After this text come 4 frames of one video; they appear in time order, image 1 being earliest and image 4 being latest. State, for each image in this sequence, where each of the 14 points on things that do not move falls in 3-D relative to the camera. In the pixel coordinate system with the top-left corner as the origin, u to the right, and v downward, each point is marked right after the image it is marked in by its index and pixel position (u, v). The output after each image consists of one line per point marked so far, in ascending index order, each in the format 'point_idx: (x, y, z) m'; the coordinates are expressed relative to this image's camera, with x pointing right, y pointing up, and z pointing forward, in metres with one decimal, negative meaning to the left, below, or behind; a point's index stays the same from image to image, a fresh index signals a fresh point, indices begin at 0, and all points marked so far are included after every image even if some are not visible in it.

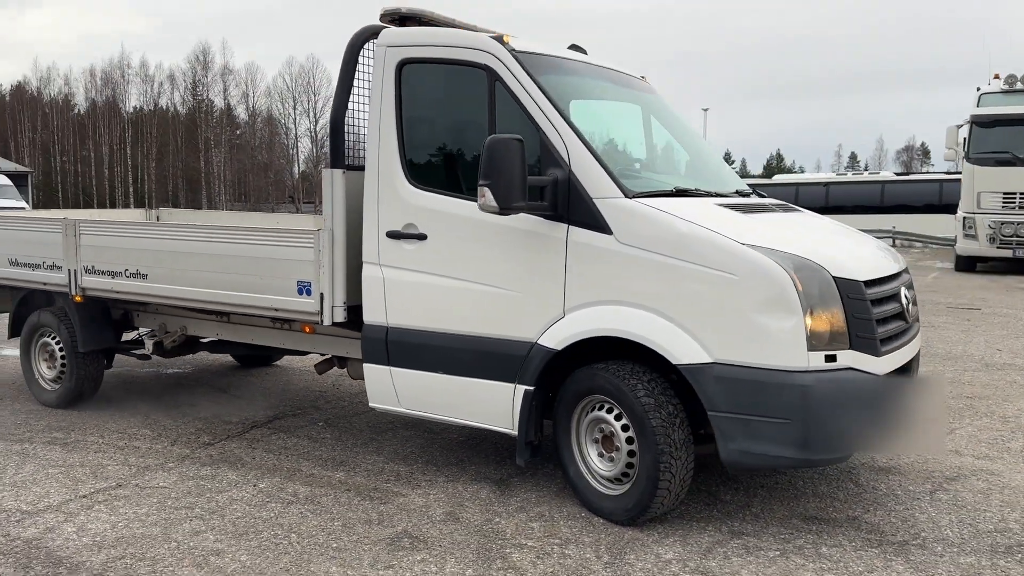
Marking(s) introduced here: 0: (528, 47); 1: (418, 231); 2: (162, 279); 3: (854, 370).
0: (0.0, +1.1, +4.2) m
1: (-0.4, +0.3, +4.0) m
2: (-2.0, 0.0, +5.0) m
3: (+1.3, -0.3, +3.4) m
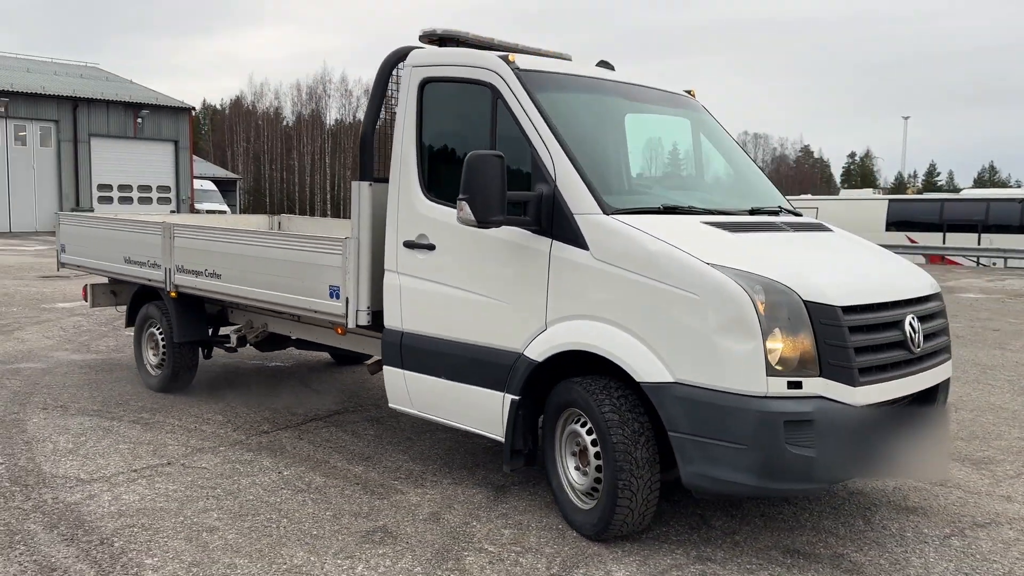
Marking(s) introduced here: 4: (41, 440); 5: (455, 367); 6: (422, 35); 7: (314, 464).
0: (+0.1, +1.0, +4.3) m
1: (-0.4, +0.2, +4.2) m
2: (-1.7, +0.1, +5.5) m
3: (+1.1, -0.4, +3.2) m
4: (-2.7, -0.9, +5.1) m
5: (-0.3, -0.4, +4.1) m
6: (-0.5, +1.3, +4.8) m
7: (-1.0, -0.9, +4.7) m
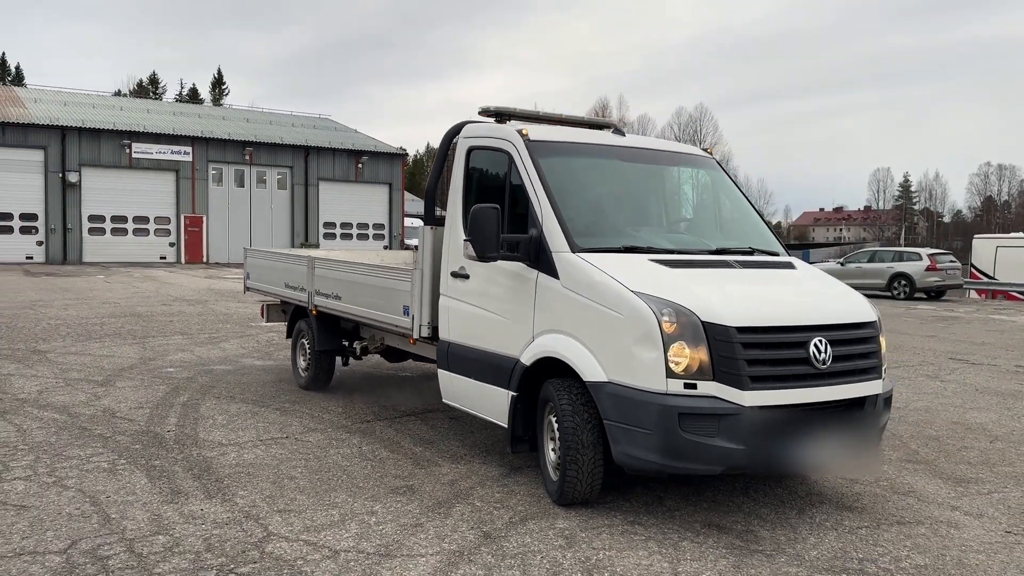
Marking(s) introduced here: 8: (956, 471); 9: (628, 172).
0: (+0.2, +0.9, +5.4) m
1: (-0.3, +0.1, +5.4) m
2: (-1.3, -0.1, +7.0) m
3: (+0.9, -0.5, +4.1) m
4: (-2.3, -1.0, +6.8) m
5: (-0.2, -0.5, +5.3) m
6: (-0.2, +1.2, +6.0) m
7: (-0.8, -1.0, +6.0) m
8: (+2.8, -1.1, +5.6) m
9: (+0.7, +0.7, +5.5) m
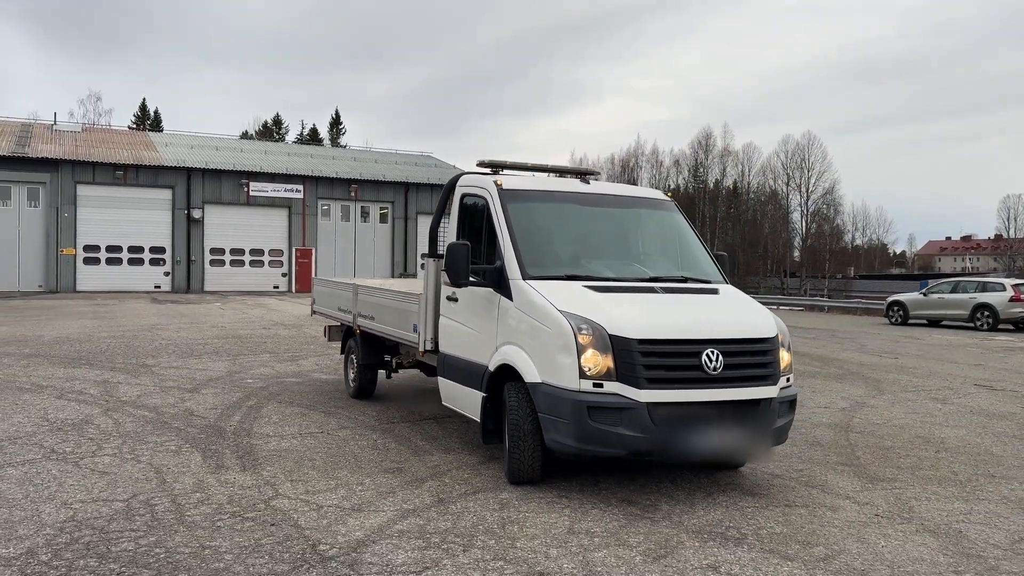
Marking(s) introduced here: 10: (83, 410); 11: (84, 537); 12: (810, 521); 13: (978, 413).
0: (+0.1, +0.8, +6.6) m
1: (-0.4, -0.1, +6.7) m
2: (-1.2, -0.3, +8.3) m
3: (+0.6, -0.6, +5.2) m
4: (-2.3, -1.2, +8.2) m
5: (-0.4, -0.6, +6.5) m
6: (-0.3, +1.0, +7.3) m
7: (-0.9, -1.2, +7.3) m
8: (+2.6, -1.3, +6.4) m
9: (+0.5, +0.5, +6.6) m
10: (-4.1, -1.2, +8.5) m
11: (-2.2, -1.3, +4.6) m
12: (+1.7, -1.3, +5.0) m
13: (+4.7, -1.3, +9.1) m
